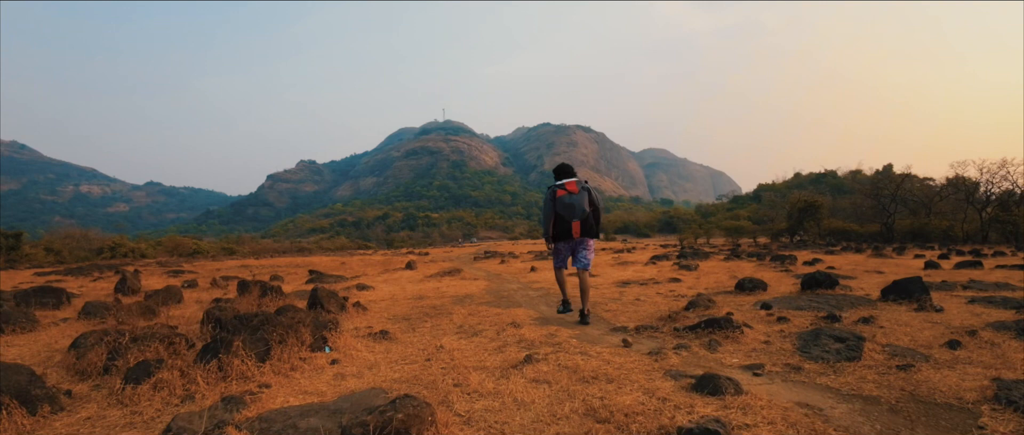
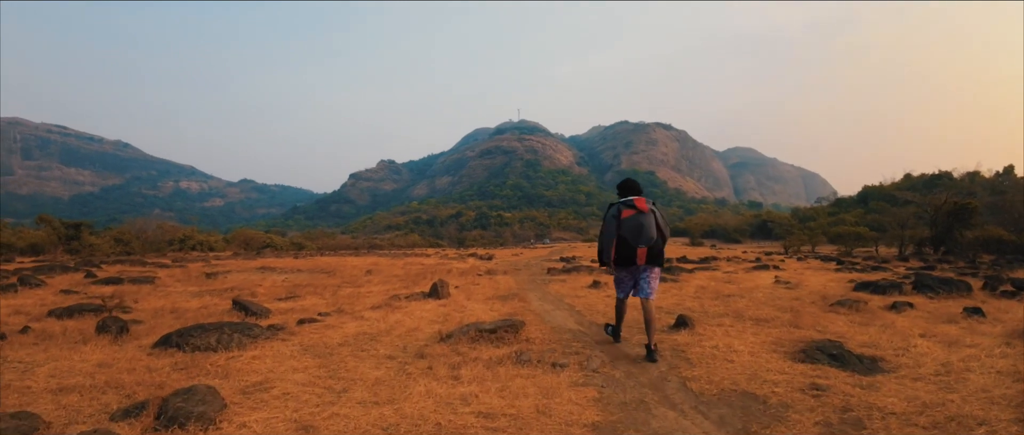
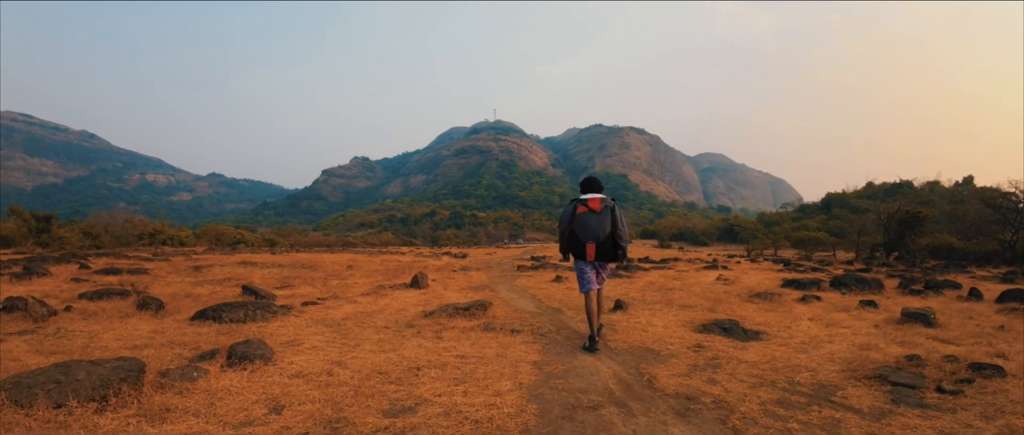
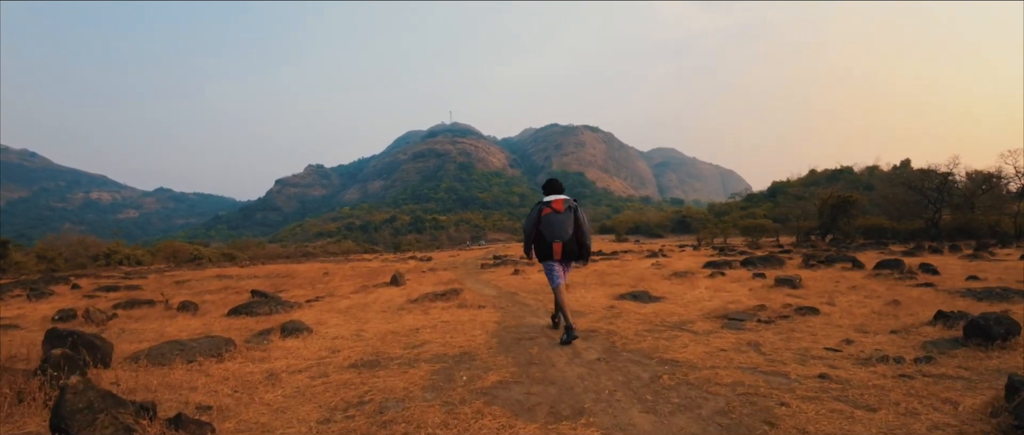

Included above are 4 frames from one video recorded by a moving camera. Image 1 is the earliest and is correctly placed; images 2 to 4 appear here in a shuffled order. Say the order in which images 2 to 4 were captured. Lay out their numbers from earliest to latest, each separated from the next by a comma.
4, 3, 2
